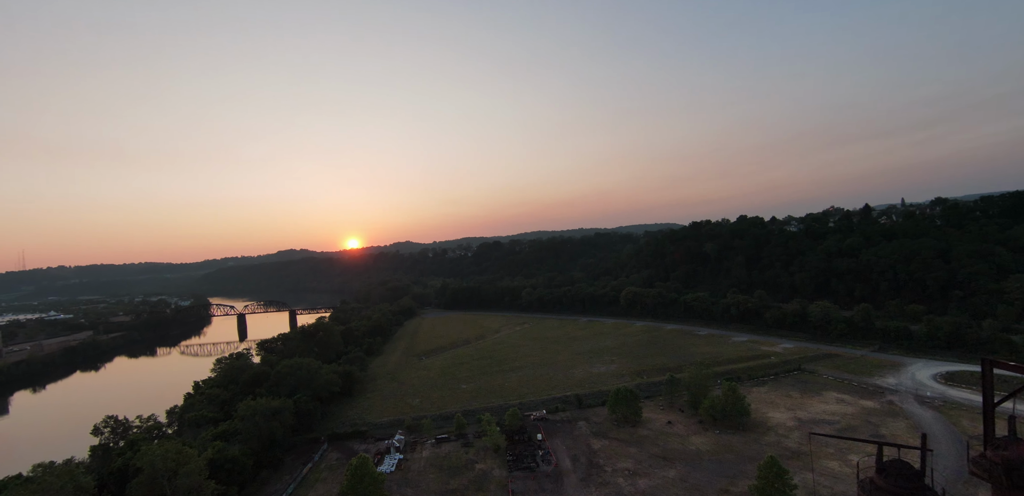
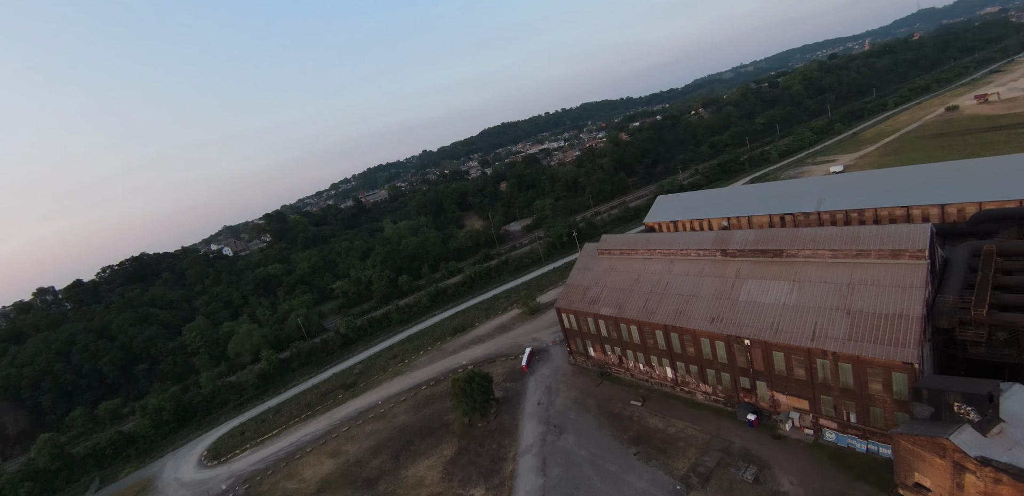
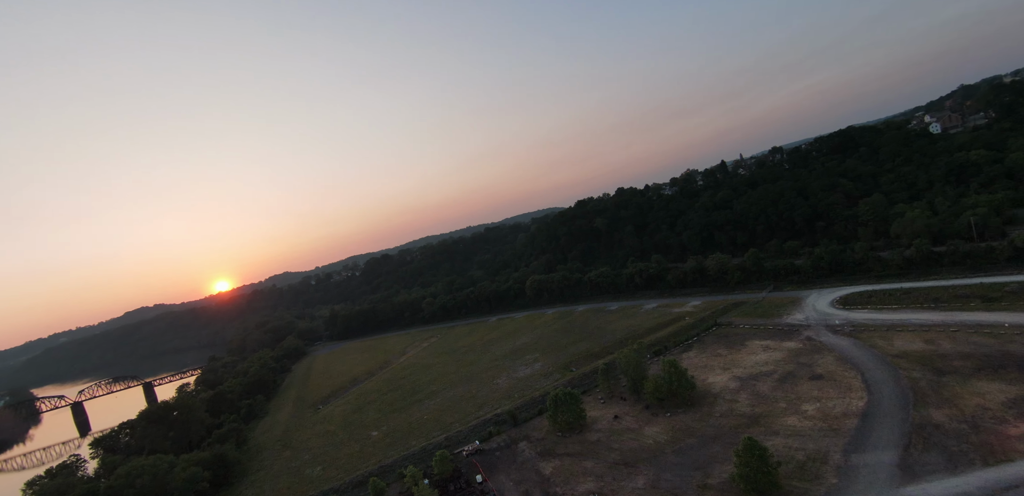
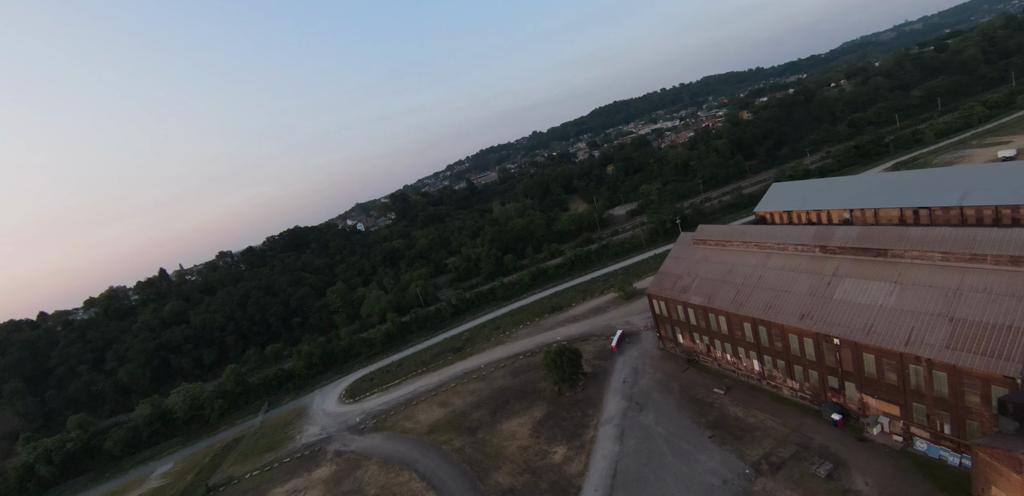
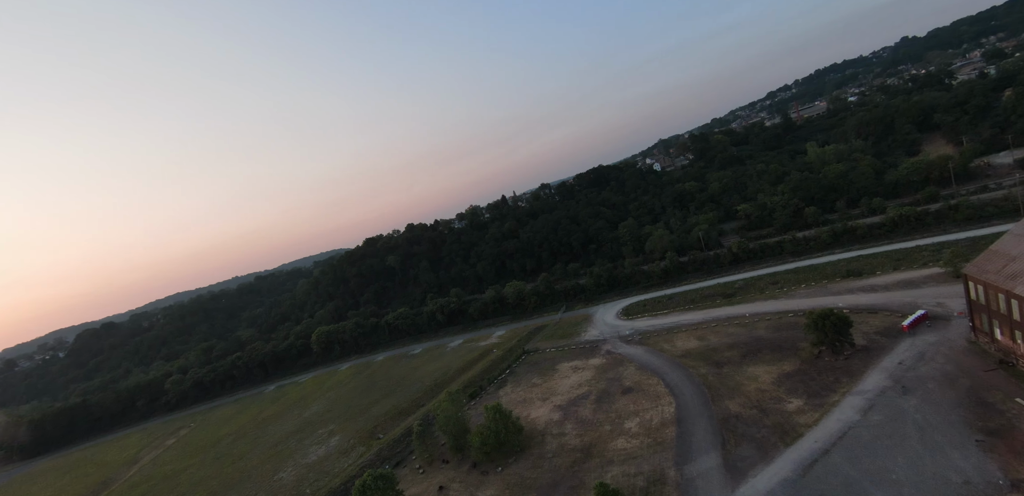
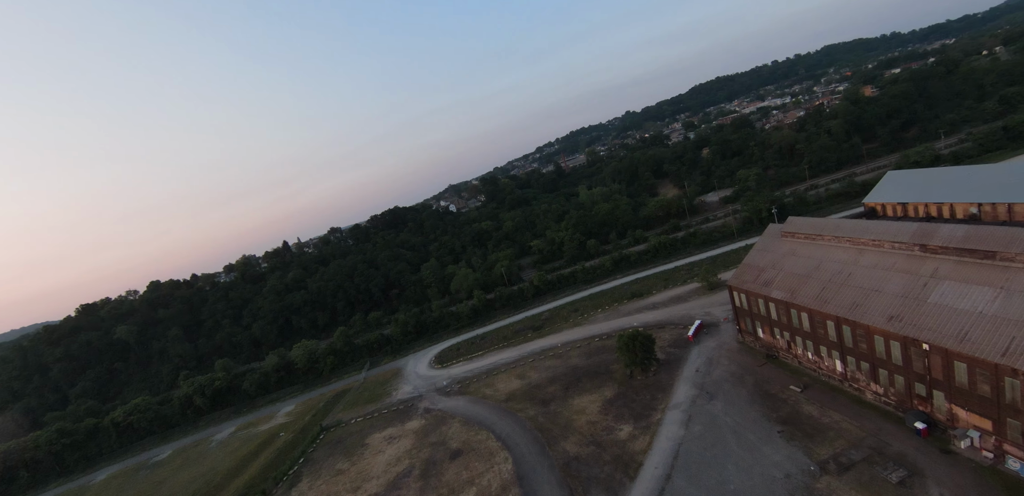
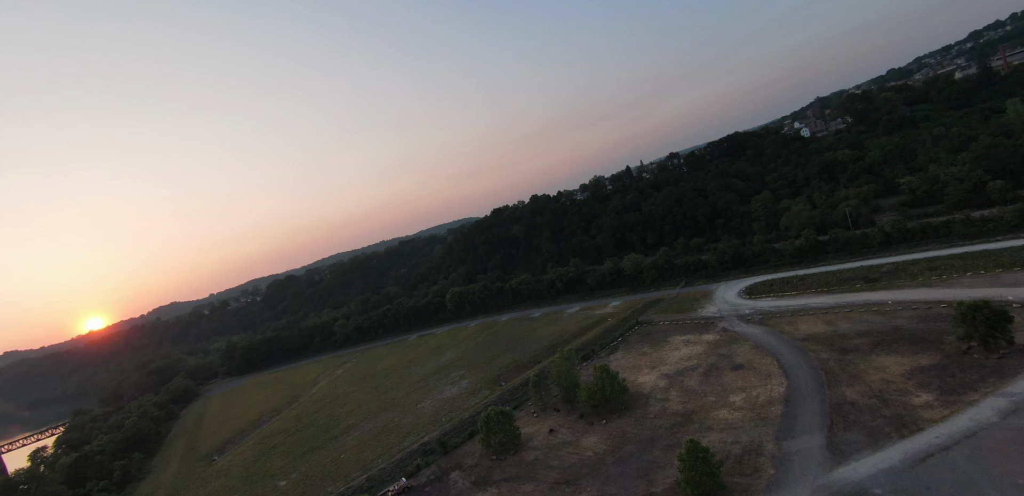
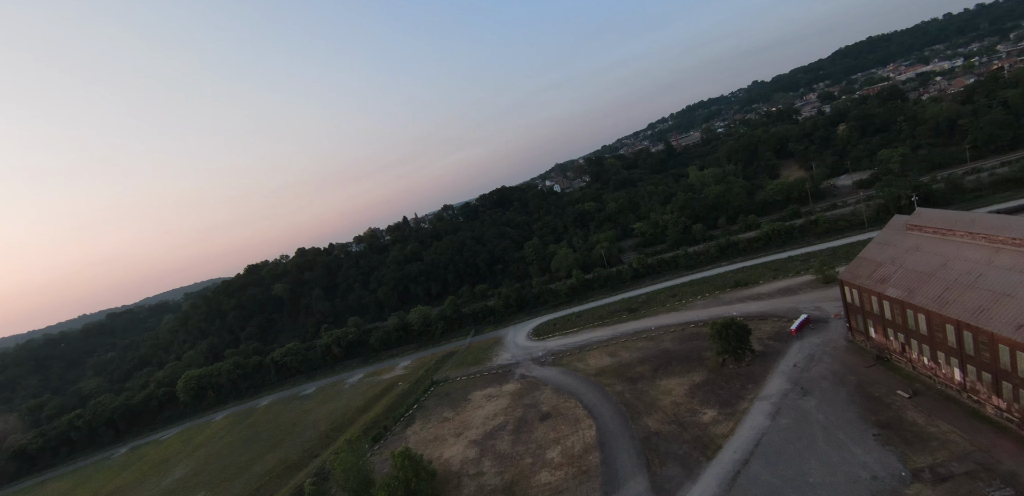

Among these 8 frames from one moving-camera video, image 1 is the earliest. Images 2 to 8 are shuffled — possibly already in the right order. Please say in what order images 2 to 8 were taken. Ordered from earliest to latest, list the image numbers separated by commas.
3, 7, 5, 8, 6, 4, 2
